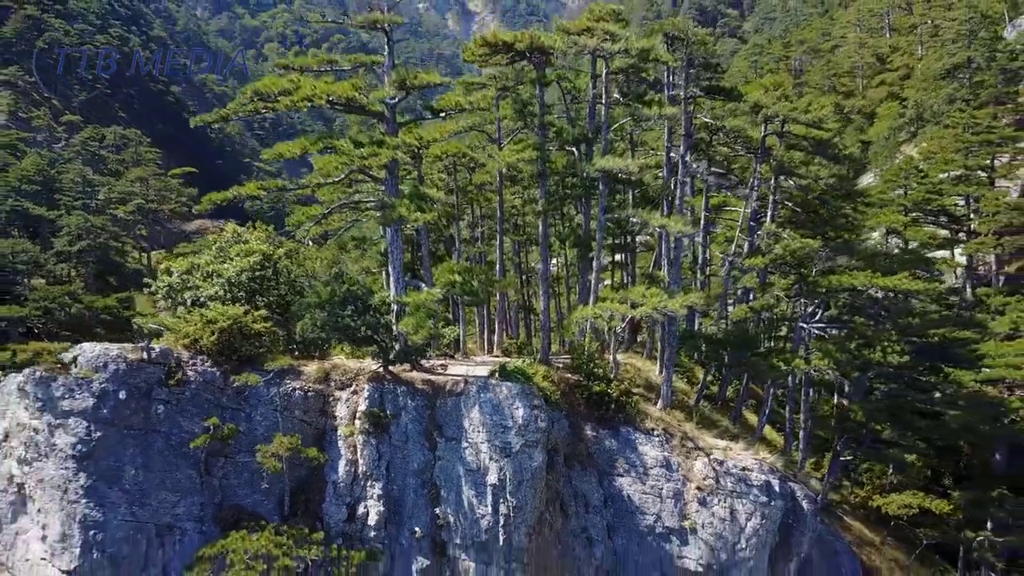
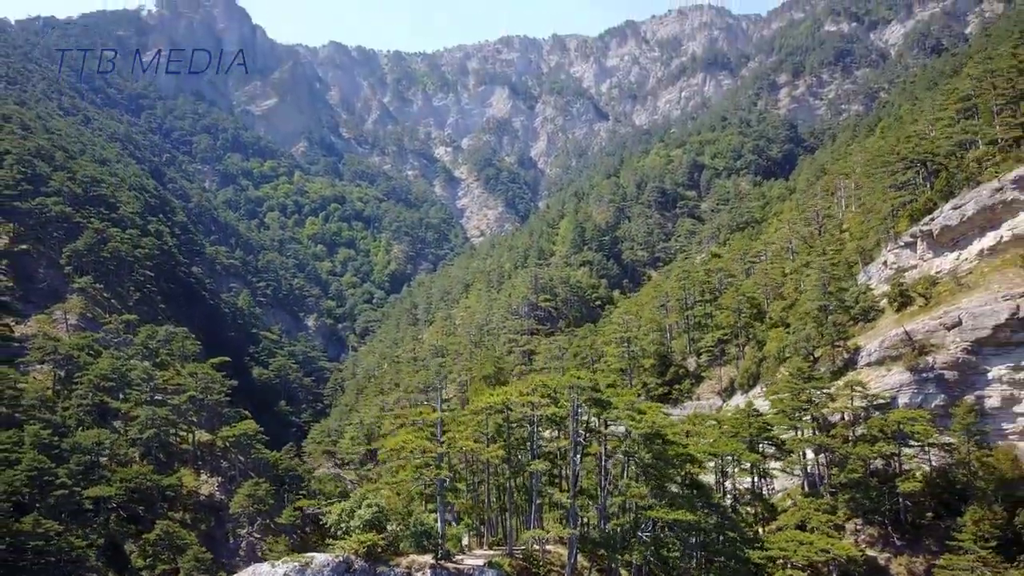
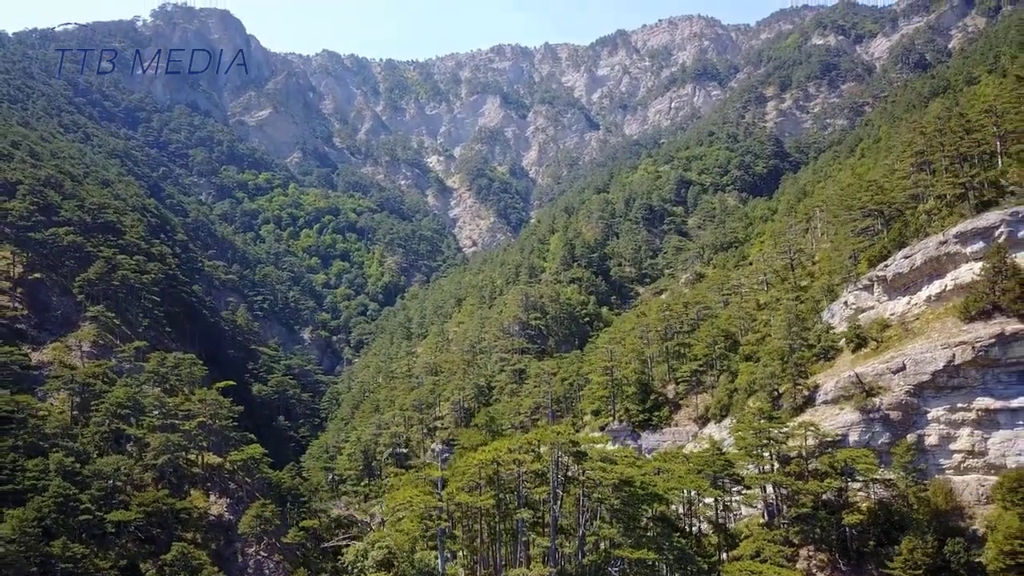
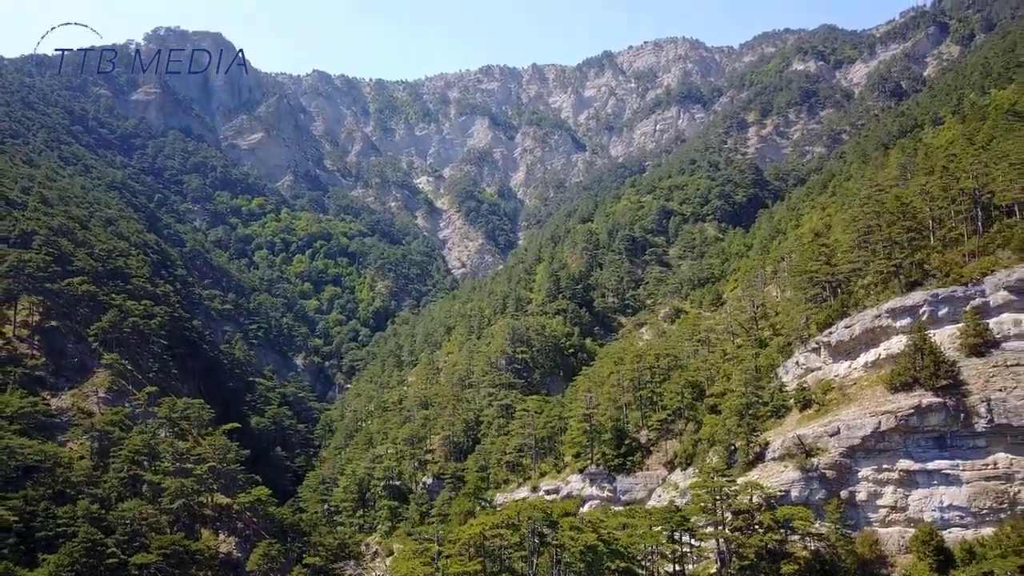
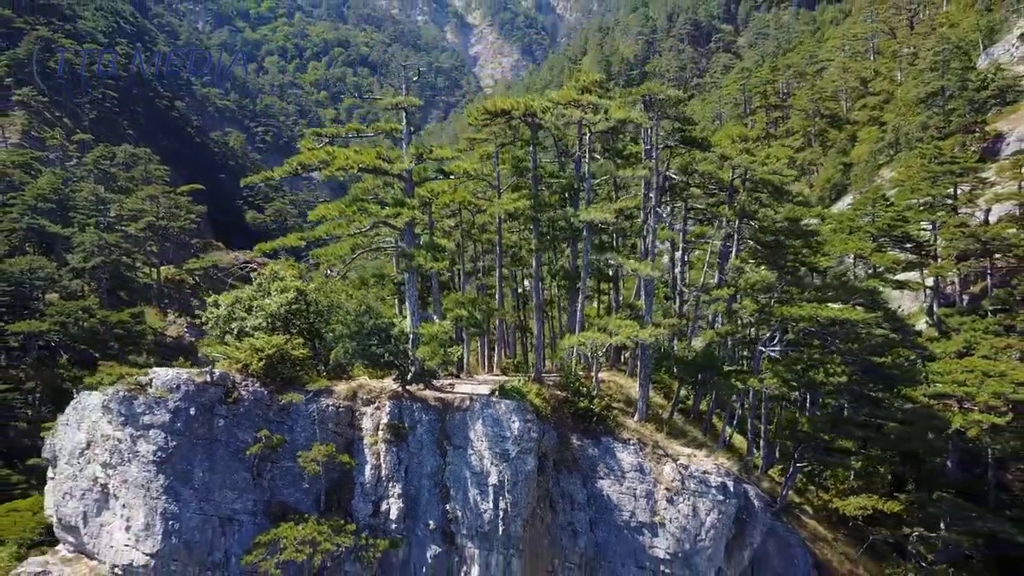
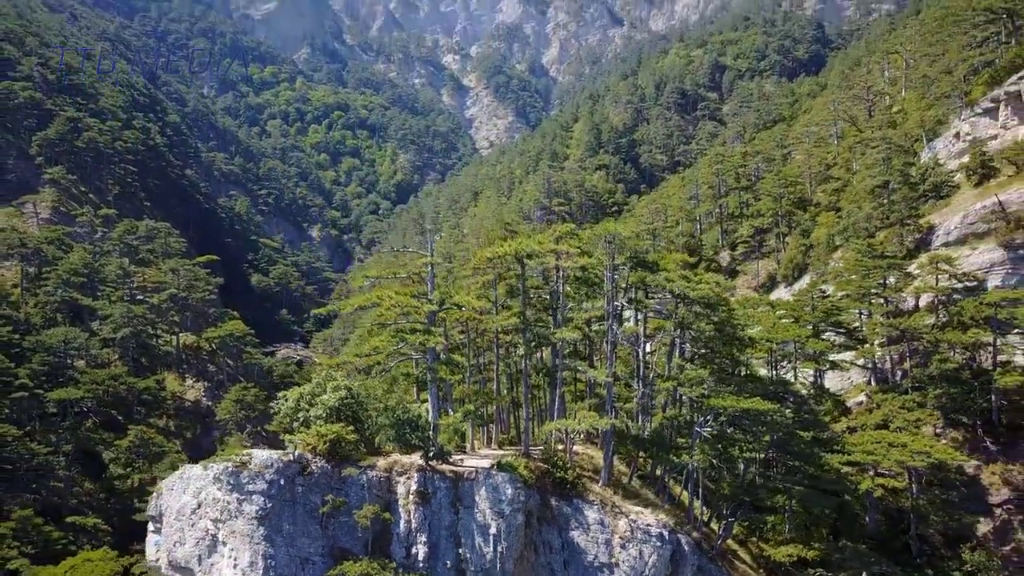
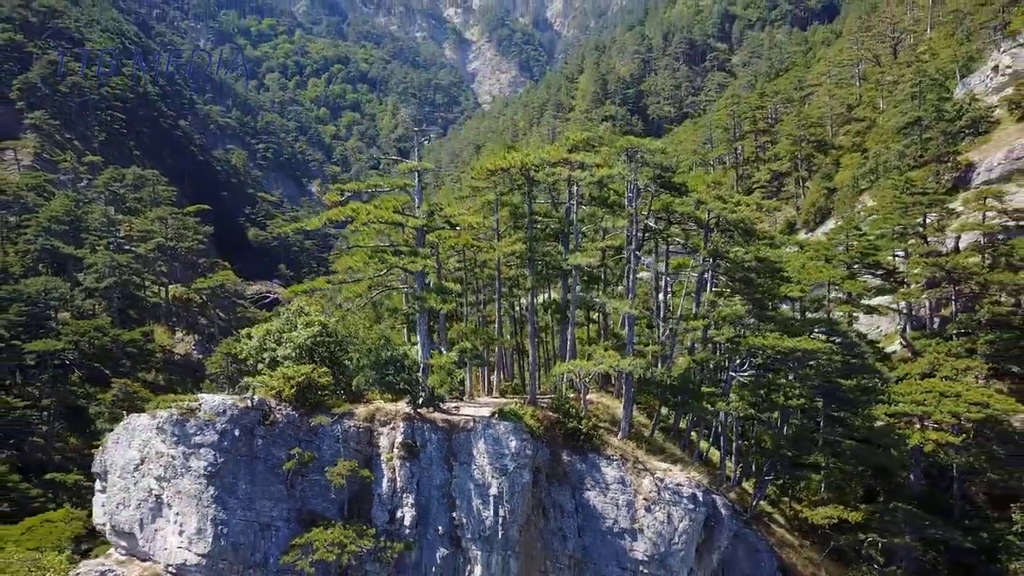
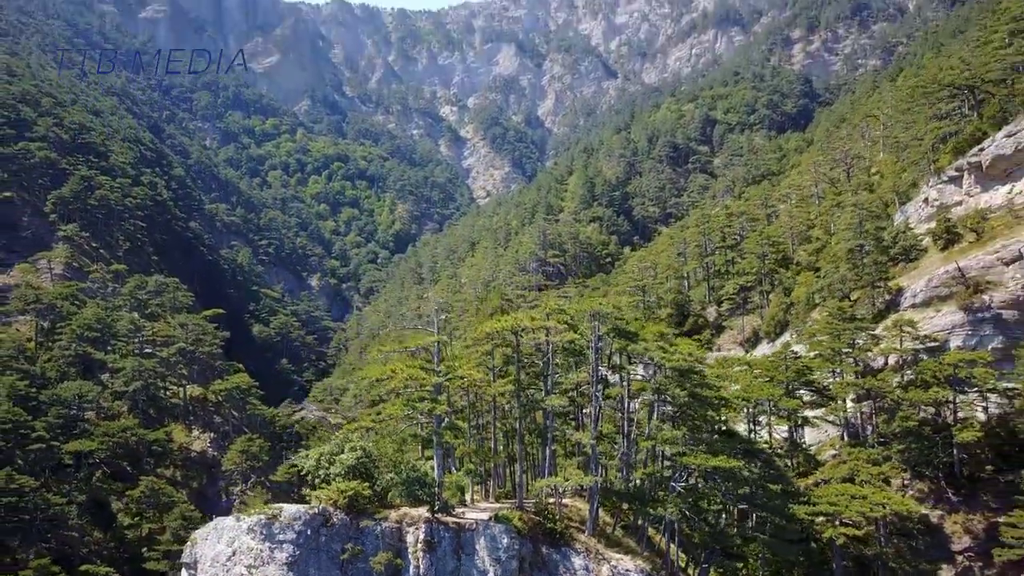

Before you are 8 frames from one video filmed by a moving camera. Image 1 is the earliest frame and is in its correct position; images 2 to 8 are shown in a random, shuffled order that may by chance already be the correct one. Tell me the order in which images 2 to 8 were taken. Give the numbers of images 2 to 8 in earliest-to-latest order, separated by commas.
5, 7, 6, 8, 2, 3, 4
